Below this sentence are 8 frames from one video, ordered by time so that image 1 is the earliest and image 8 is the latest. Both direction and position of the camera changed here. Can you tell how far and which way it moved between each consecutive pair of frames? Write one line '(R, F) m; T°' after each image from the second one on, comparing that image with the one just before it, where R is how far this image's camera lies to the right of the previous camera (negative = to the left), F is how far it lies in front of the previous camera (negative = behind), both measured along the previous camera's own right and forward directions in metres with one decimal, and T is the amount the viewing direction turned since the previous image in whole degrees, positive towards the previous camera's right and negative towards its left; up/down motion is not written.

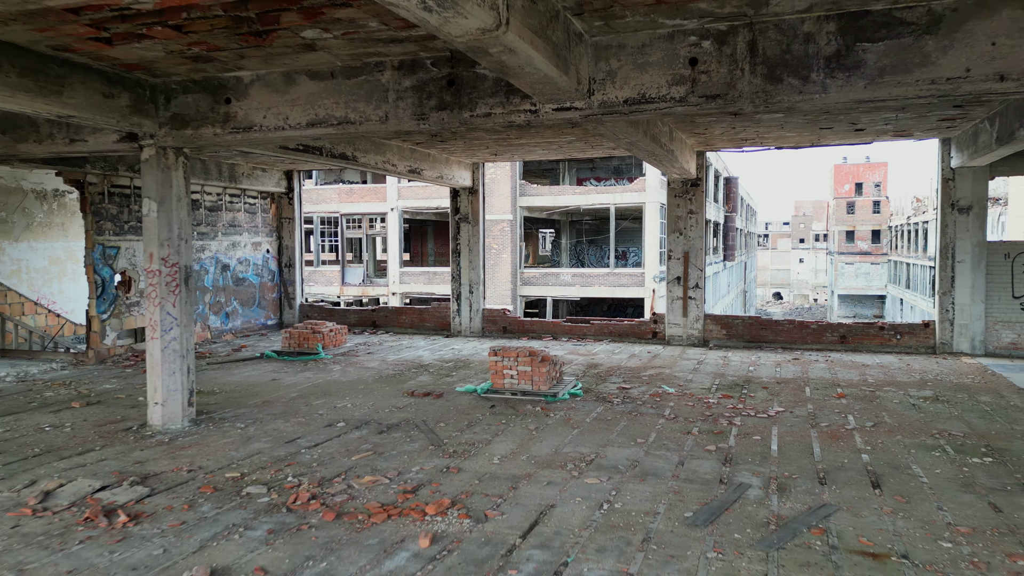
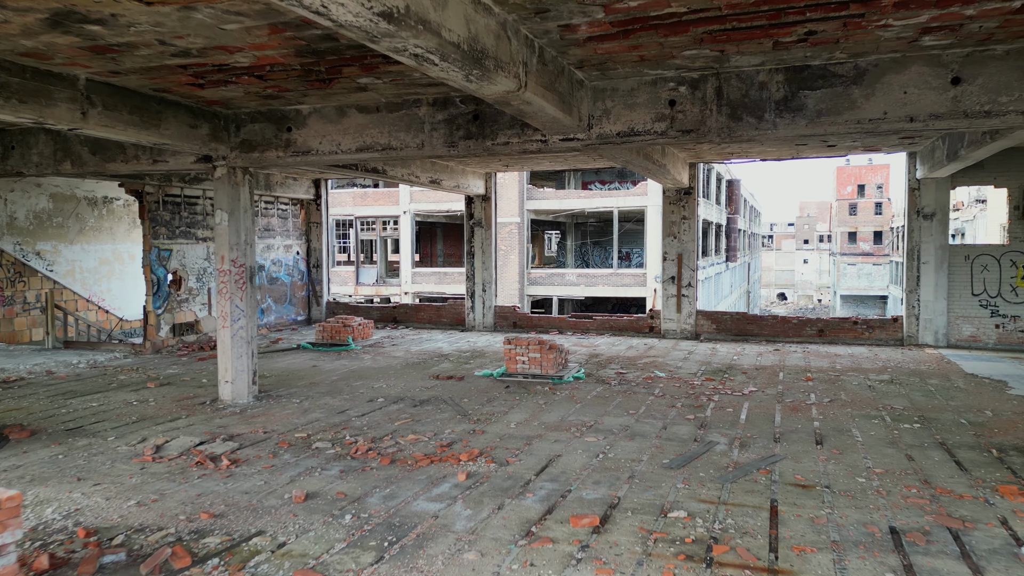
(-0.1, -1.3) m; 0°
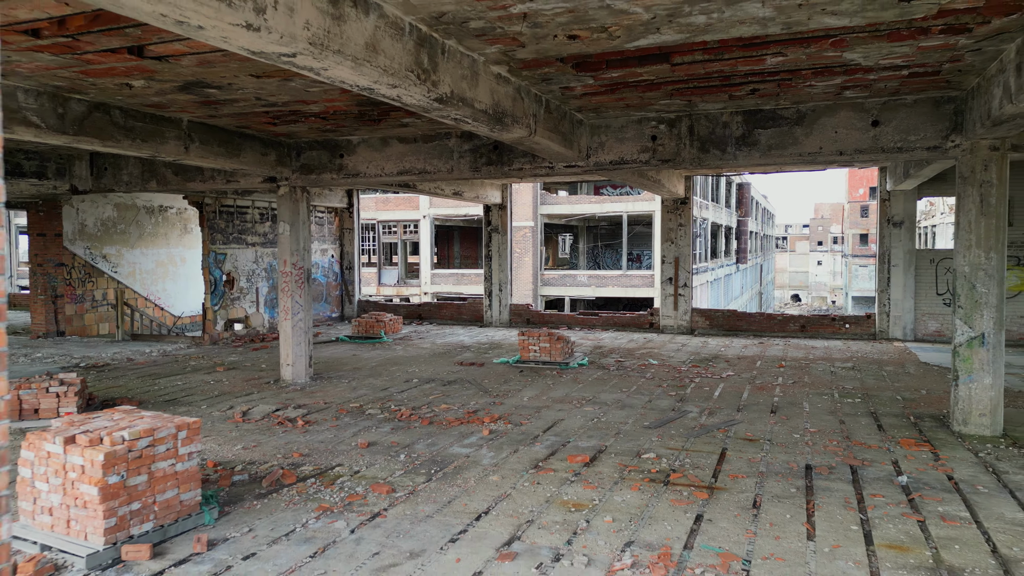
(0.0, -1.6) m; -1°
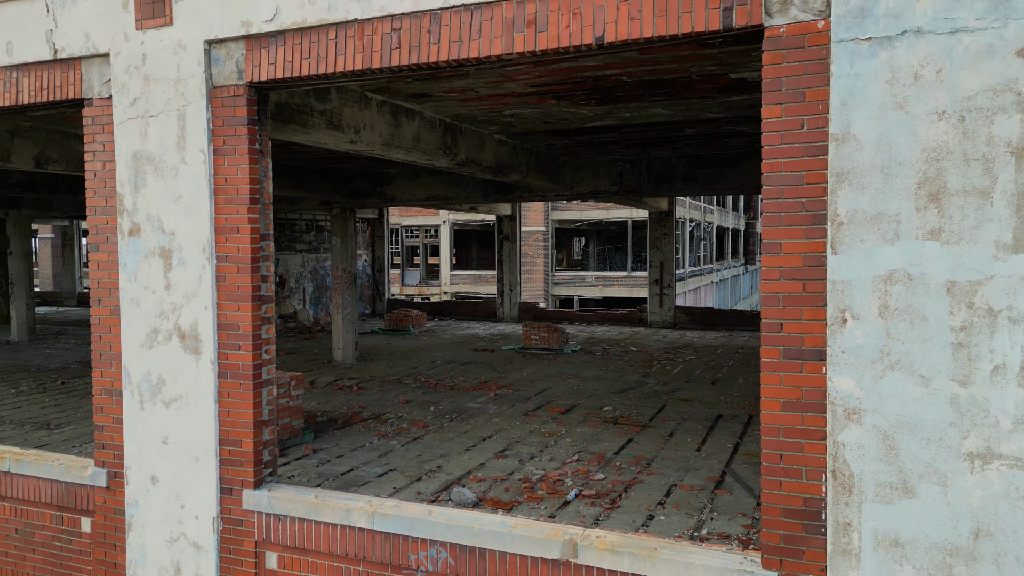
(+0.3, -2.6) m; -1°
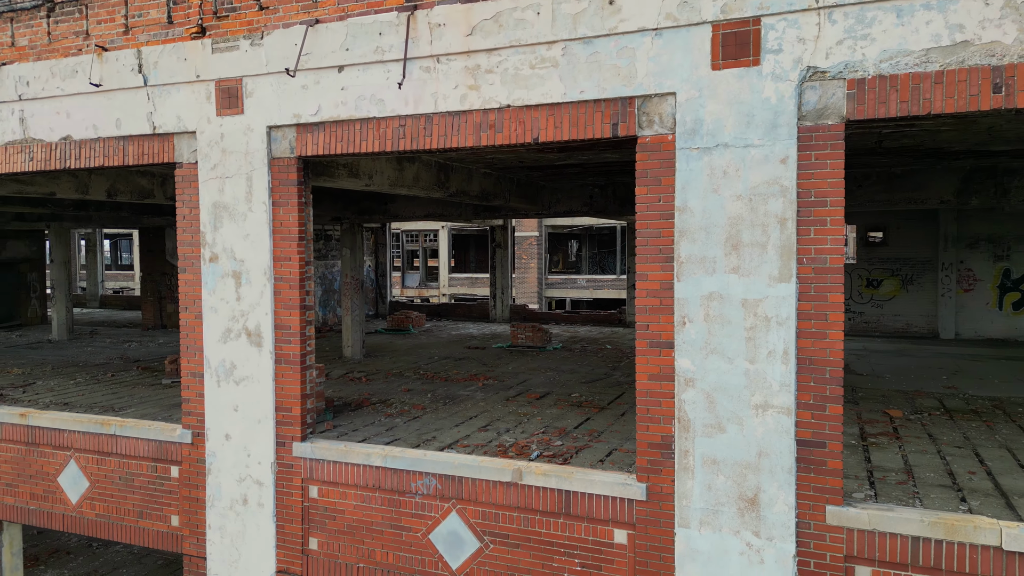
(+0.3, -1.8) m; 0°
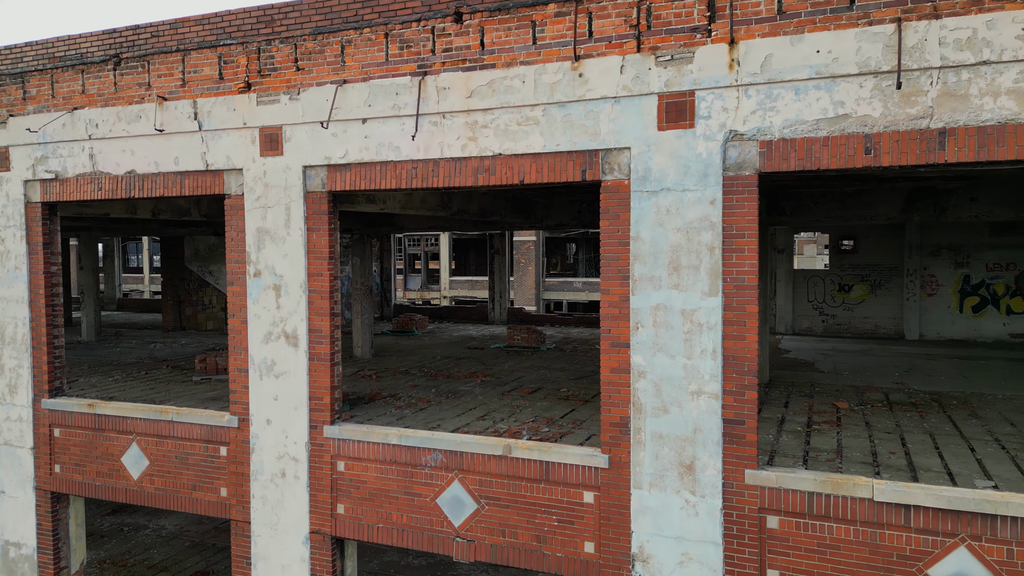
(+0.1, -1.4) m; 0°
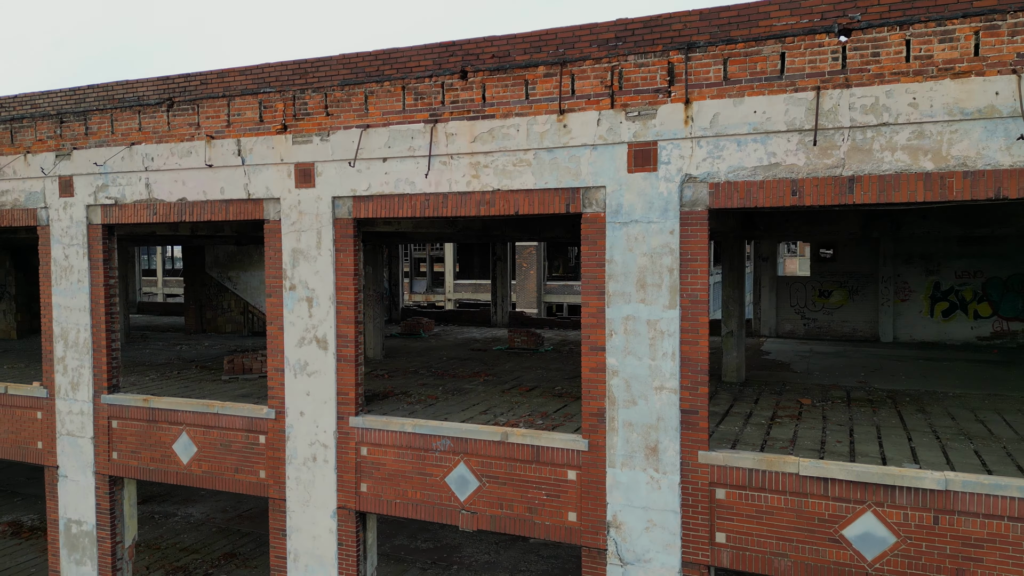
(+0.1, -1.4) m; 0°
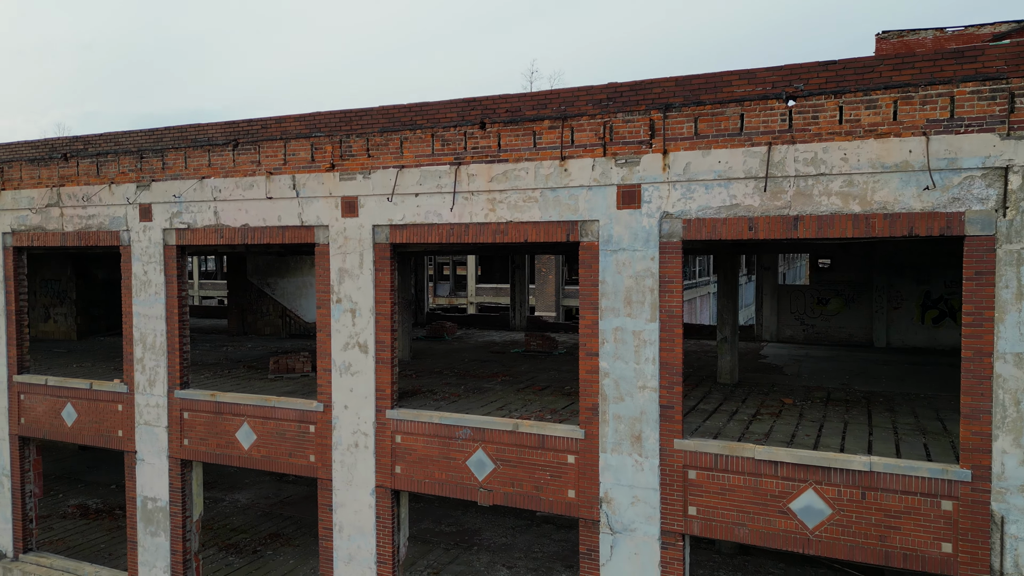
(+0.2, -1.7) m; -2°
